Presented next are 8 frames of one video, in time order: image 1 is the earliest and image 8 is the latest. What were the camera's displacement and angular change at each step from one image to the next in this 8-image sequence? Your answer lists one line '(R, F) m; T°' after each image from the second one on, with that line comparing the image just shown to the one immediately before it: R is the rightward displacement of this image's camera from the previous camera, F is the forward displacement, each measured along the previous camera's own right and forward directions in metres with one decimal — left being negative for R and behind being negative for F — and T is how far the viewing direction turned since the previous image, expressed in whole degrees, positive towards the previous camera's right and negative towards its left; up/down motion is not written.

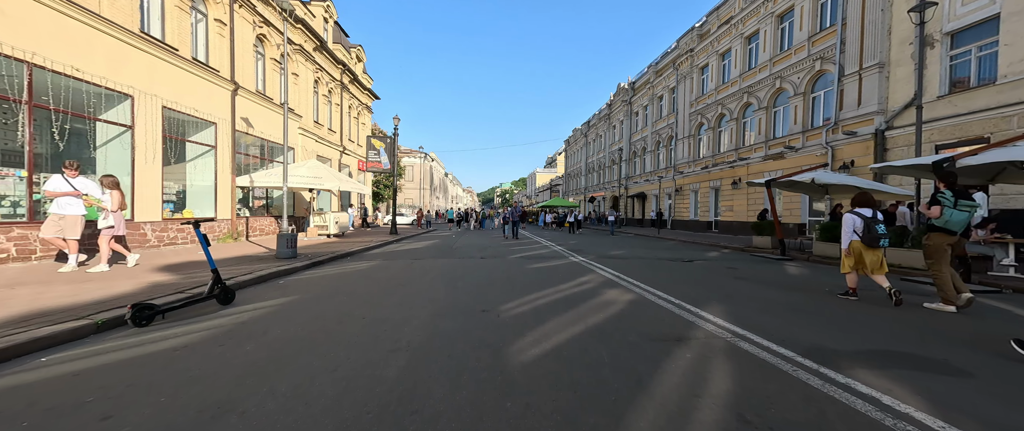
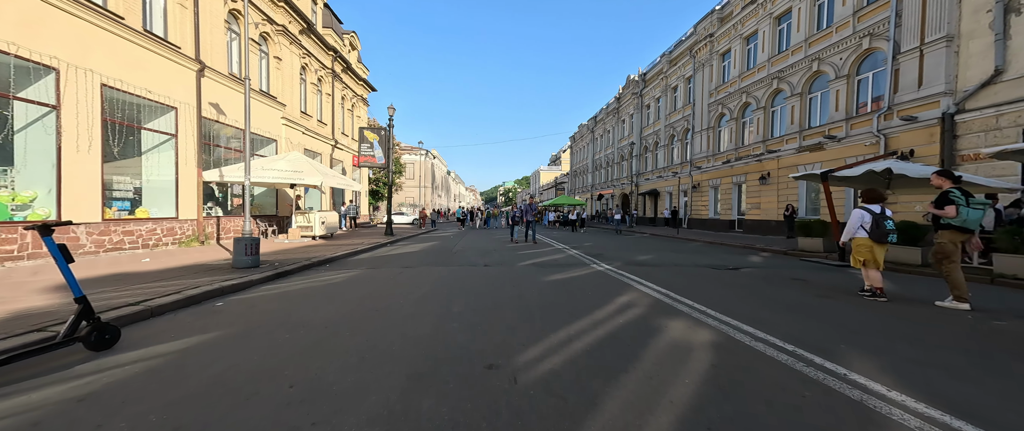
(-0.2, +1.8) m; -1°
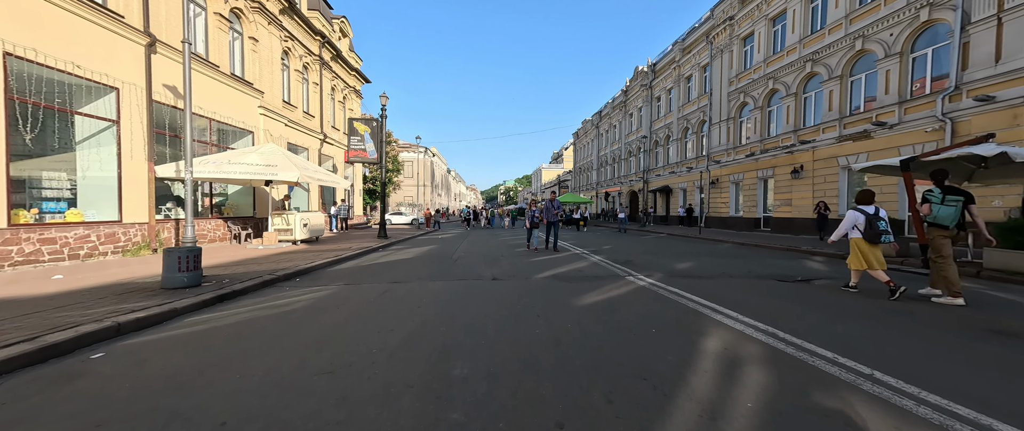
(-0.3, +1.8) m; 0°
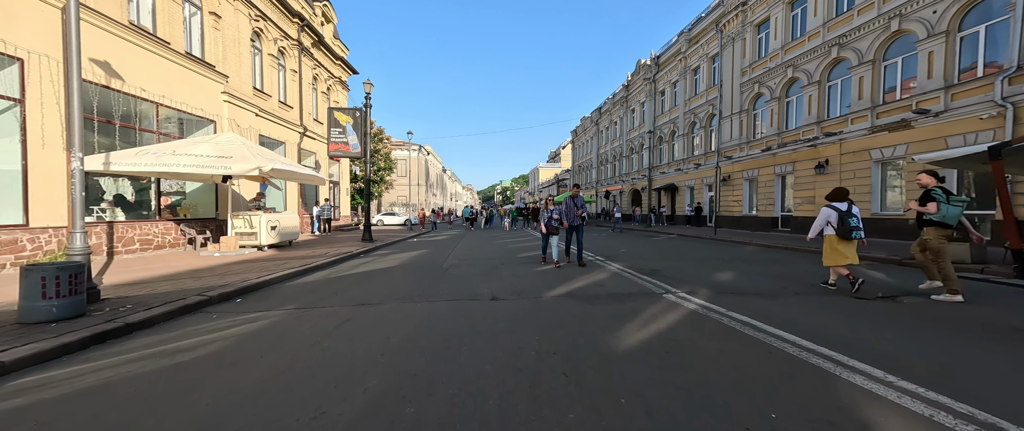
(-0.1, +1.6) m; +1°
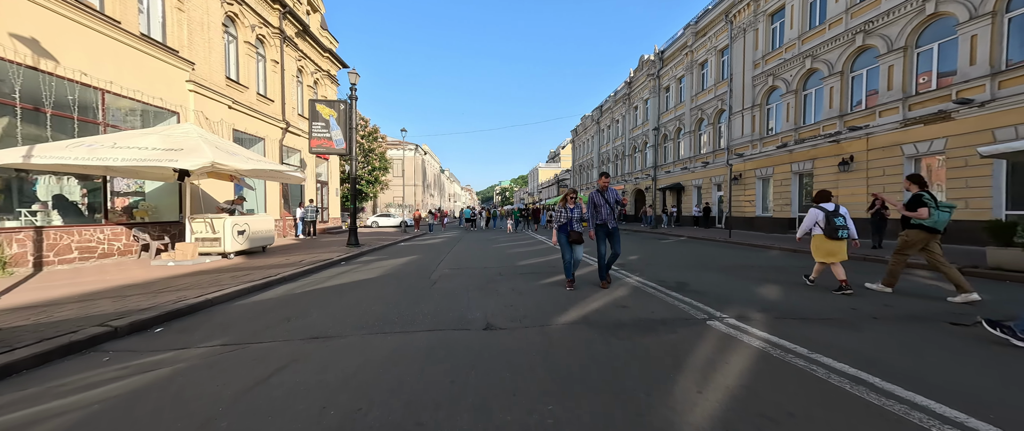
(0.0, +1.3) m; 0°
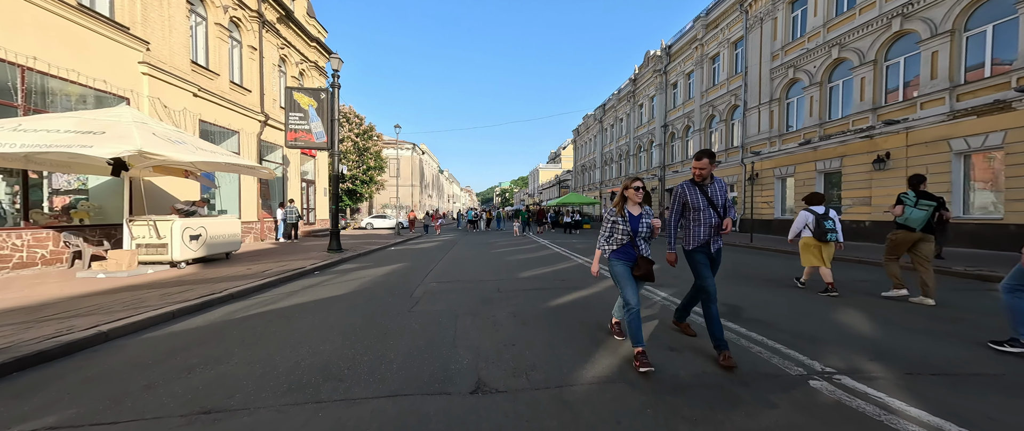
(0.0, +1.4) m; 0°
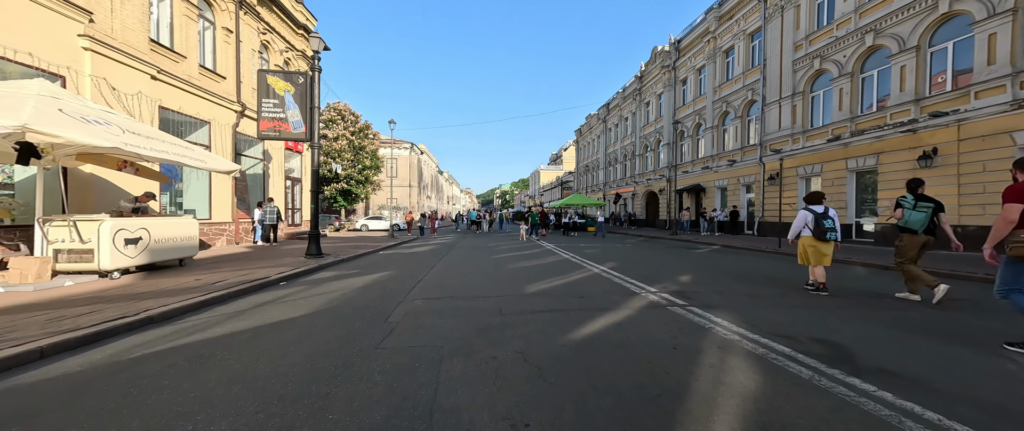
(-0.1, +1.4) m; 0°
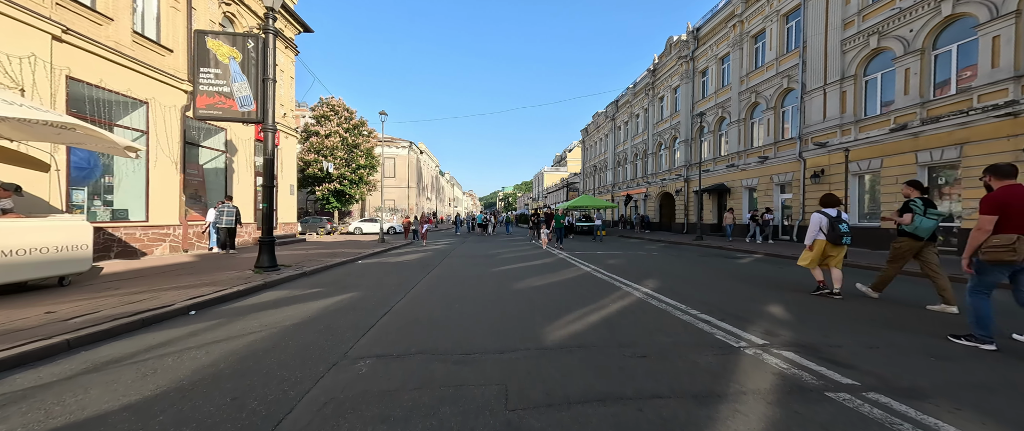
(-0.1, +2.3) m; 0°
